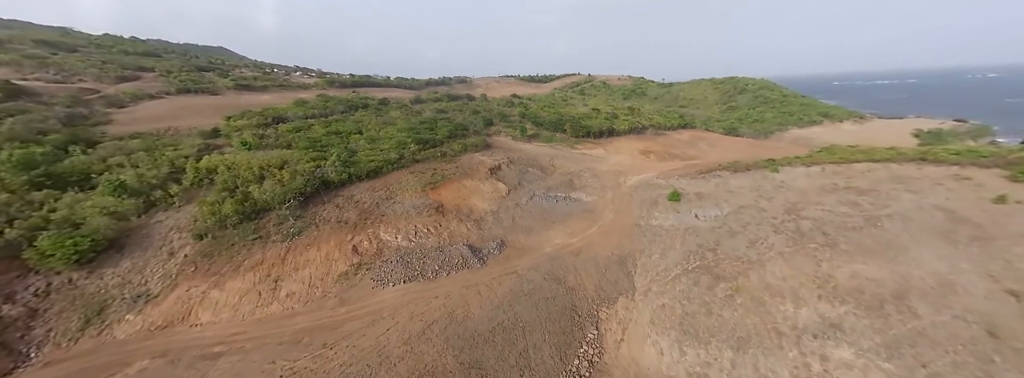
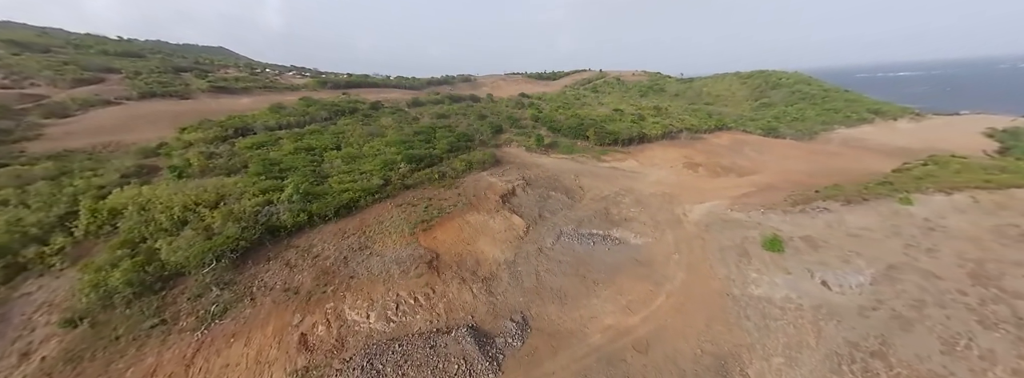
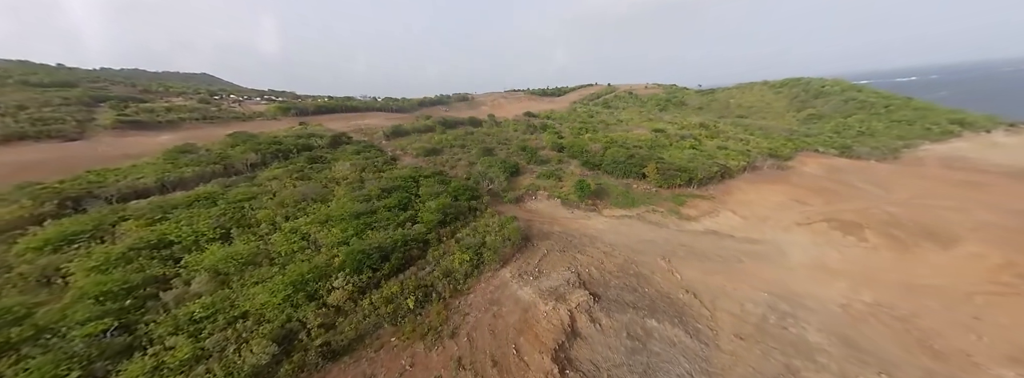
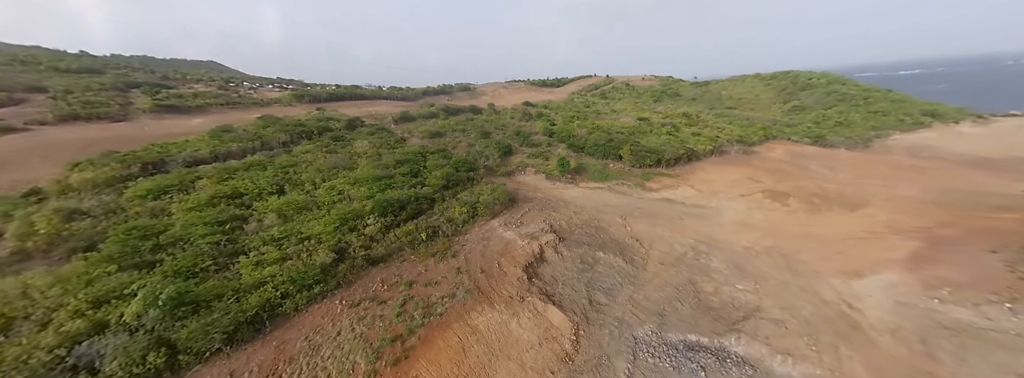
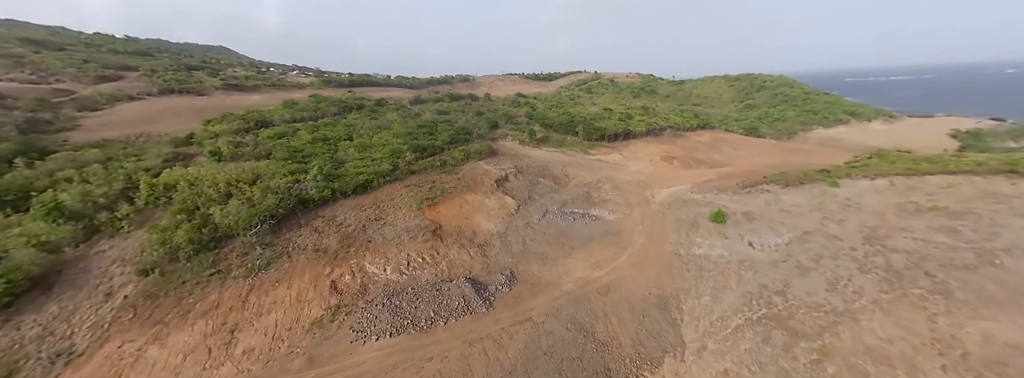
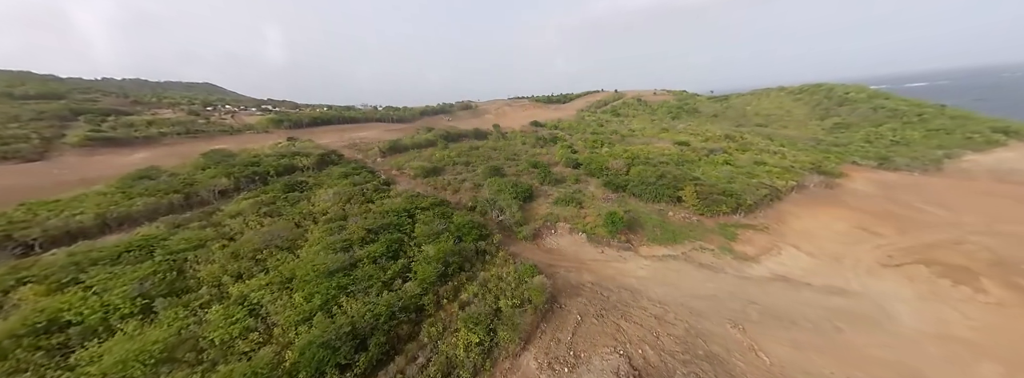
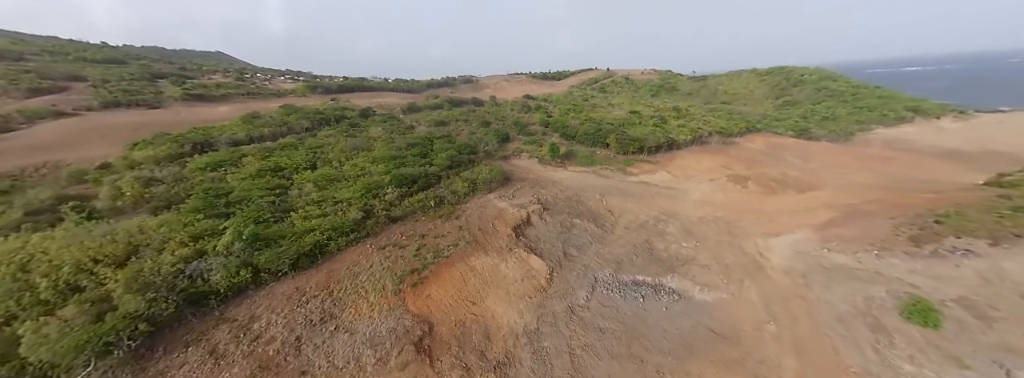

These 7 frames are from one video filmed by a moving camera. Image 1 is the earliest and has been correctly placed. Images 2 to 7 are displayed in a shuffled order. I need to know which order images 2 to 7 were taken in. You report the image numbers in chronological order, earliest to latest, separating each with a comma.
5, 2, 7, 4, 3, 6
